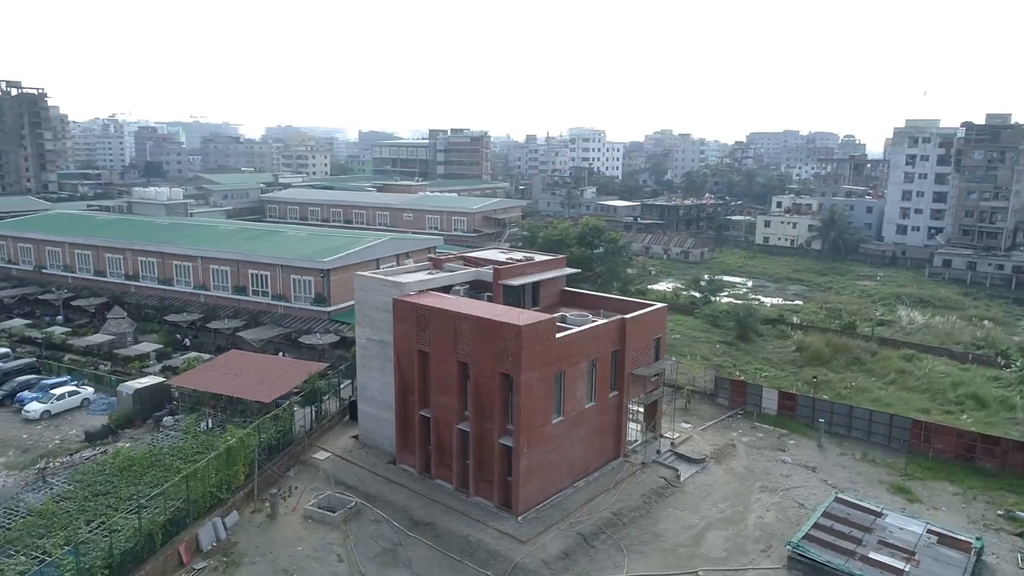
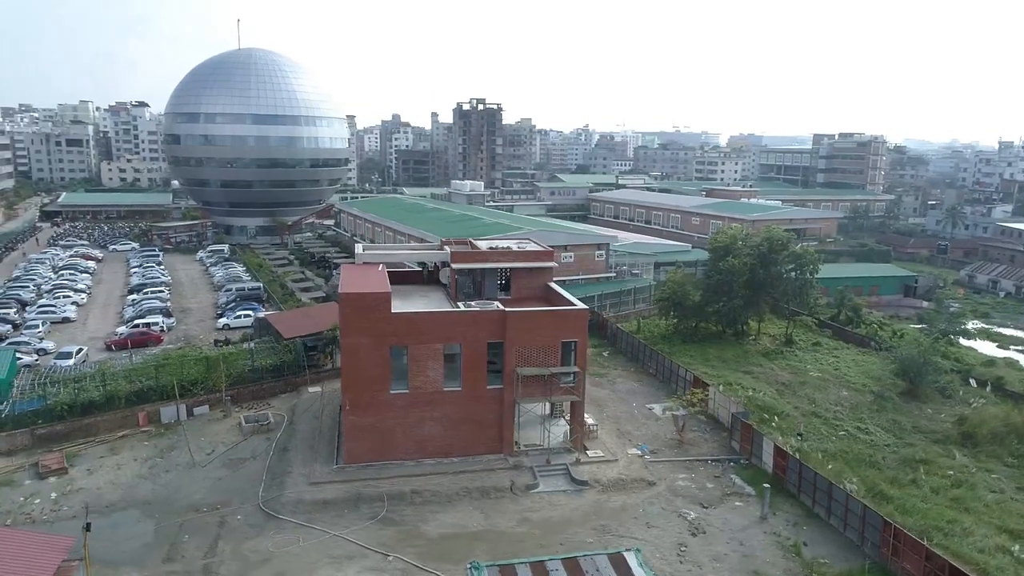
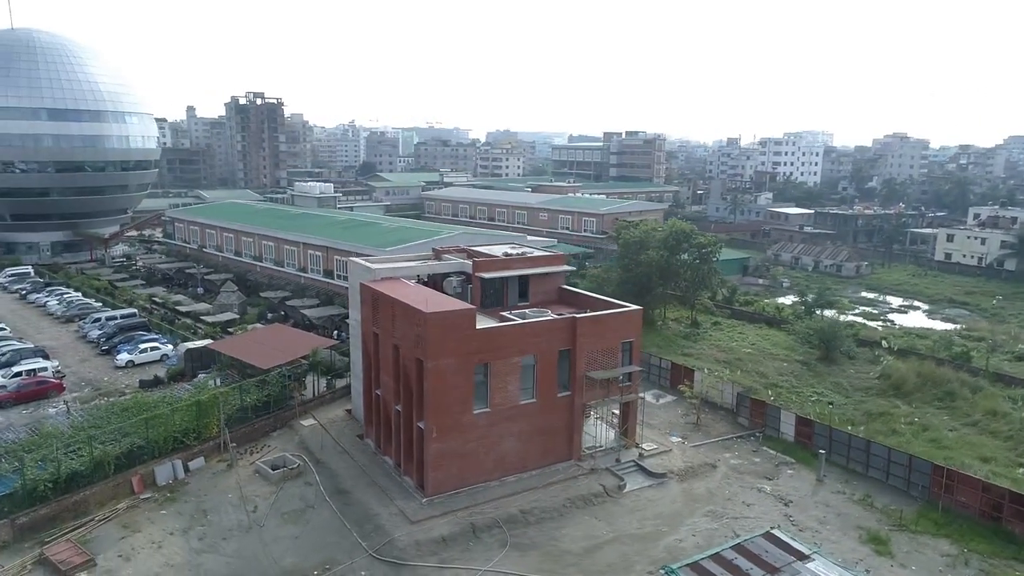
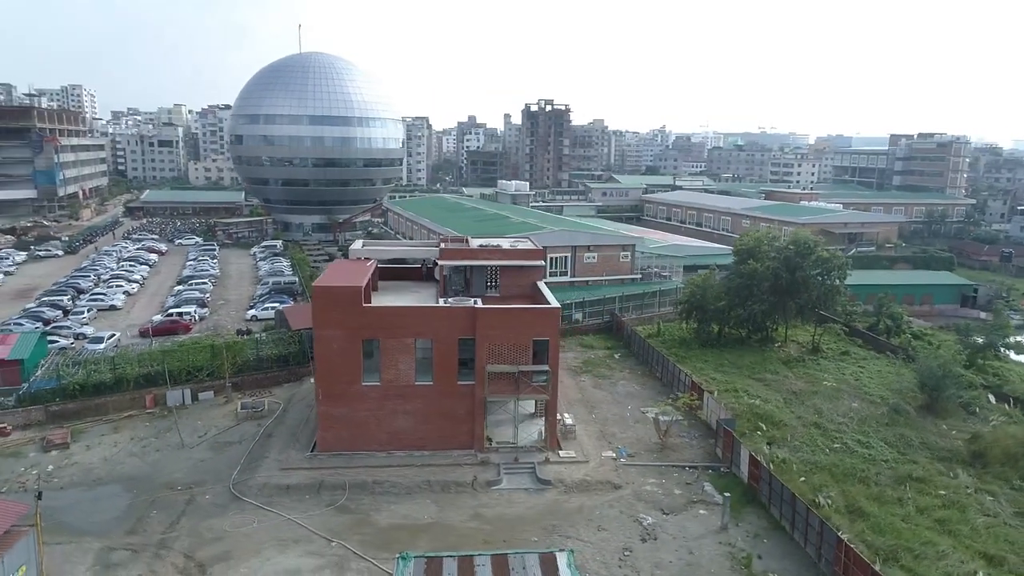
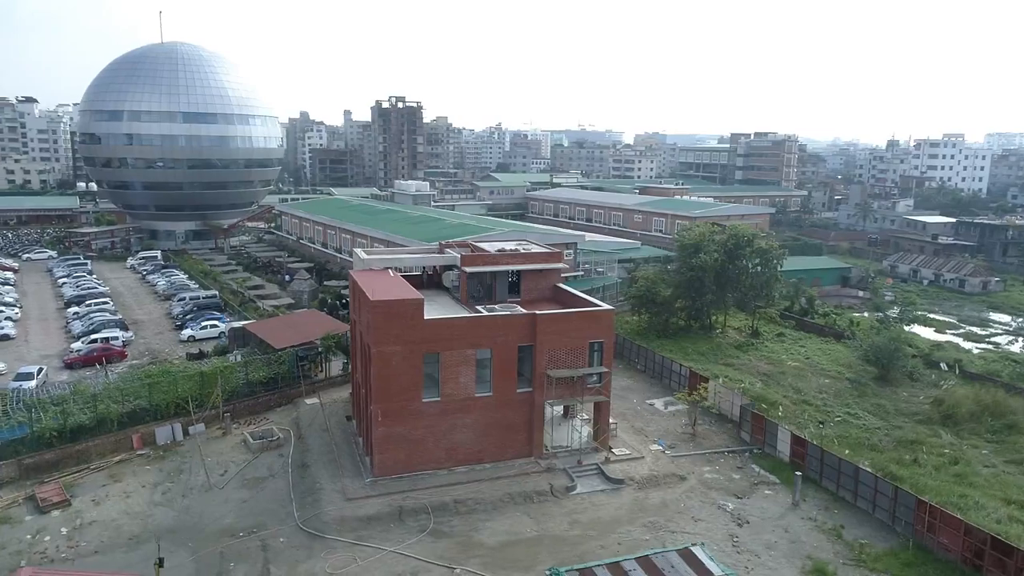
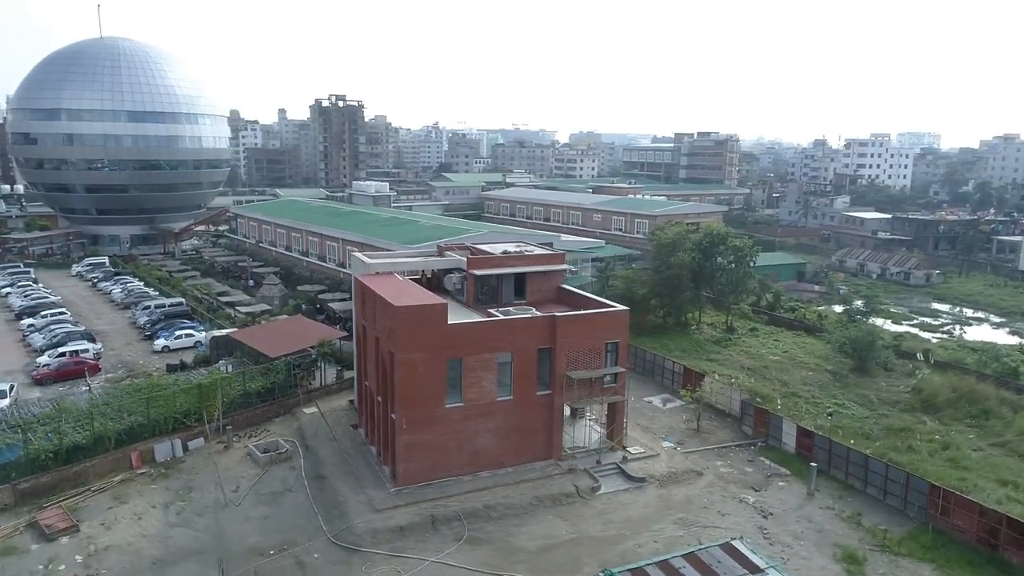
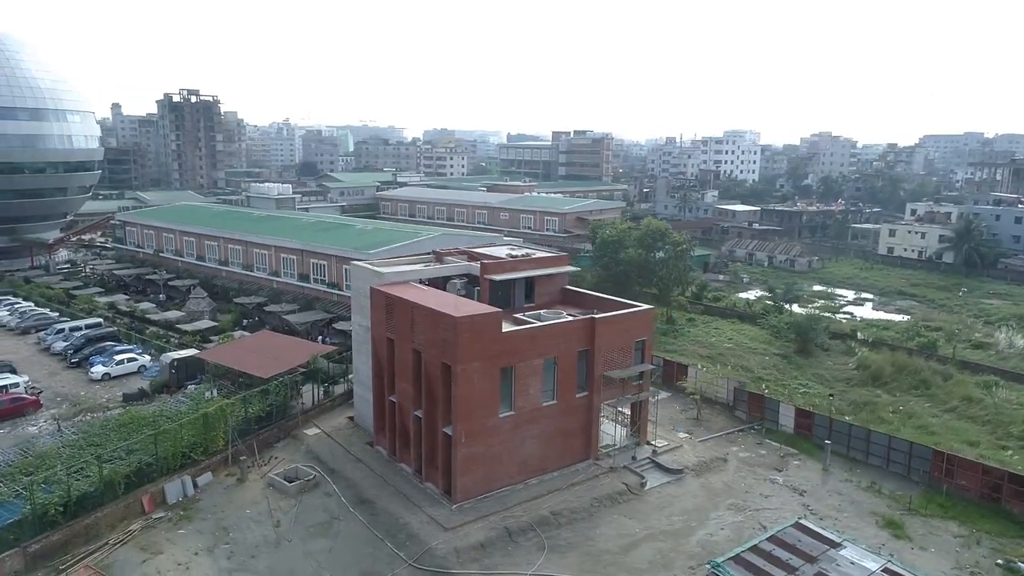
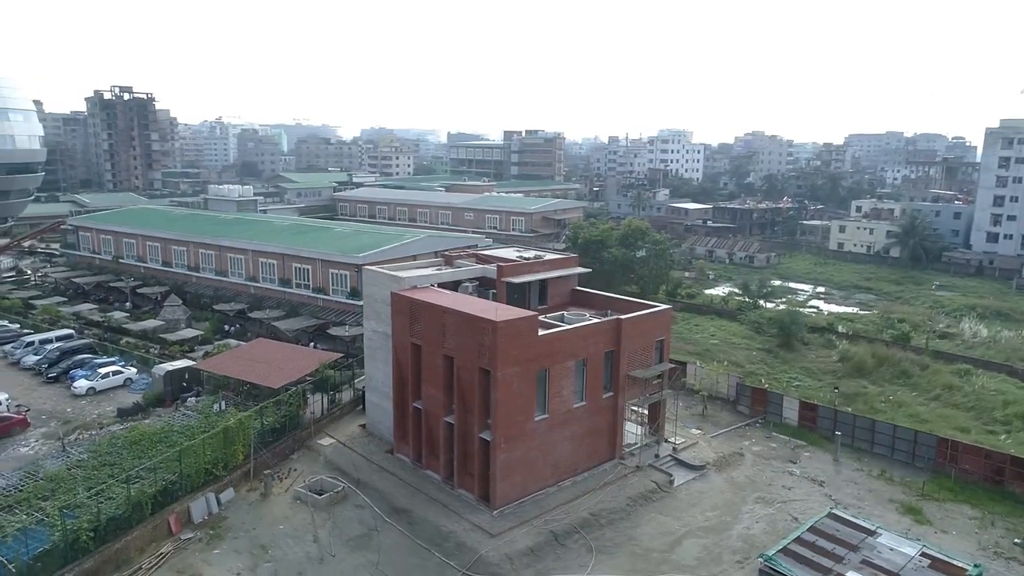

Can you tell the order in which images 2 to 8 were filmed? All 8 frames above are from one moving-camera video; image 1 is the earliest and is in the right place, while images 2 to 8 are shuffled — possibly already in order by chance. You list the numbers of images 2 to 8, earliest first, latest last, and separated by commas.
8, 7, 3, 6, 5, 2, 4
